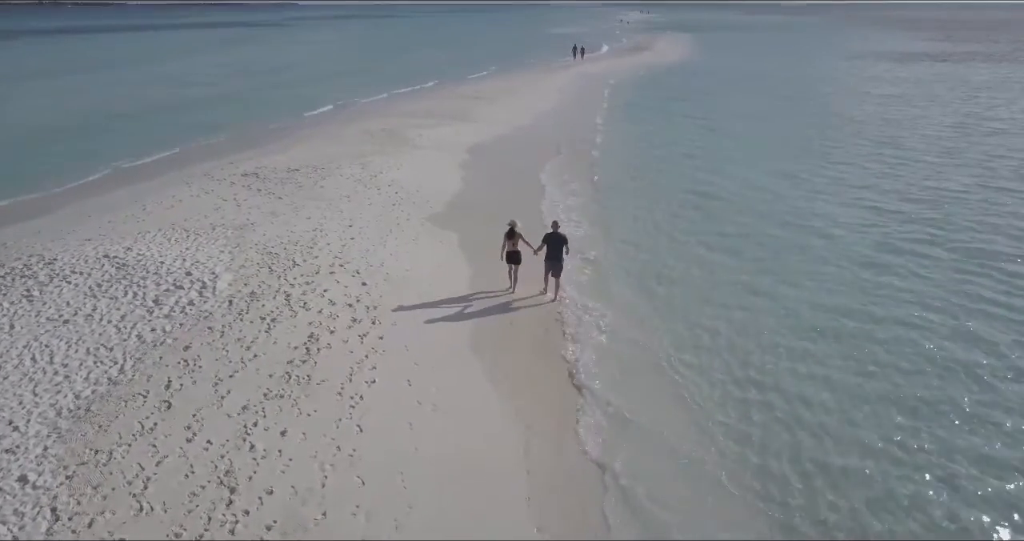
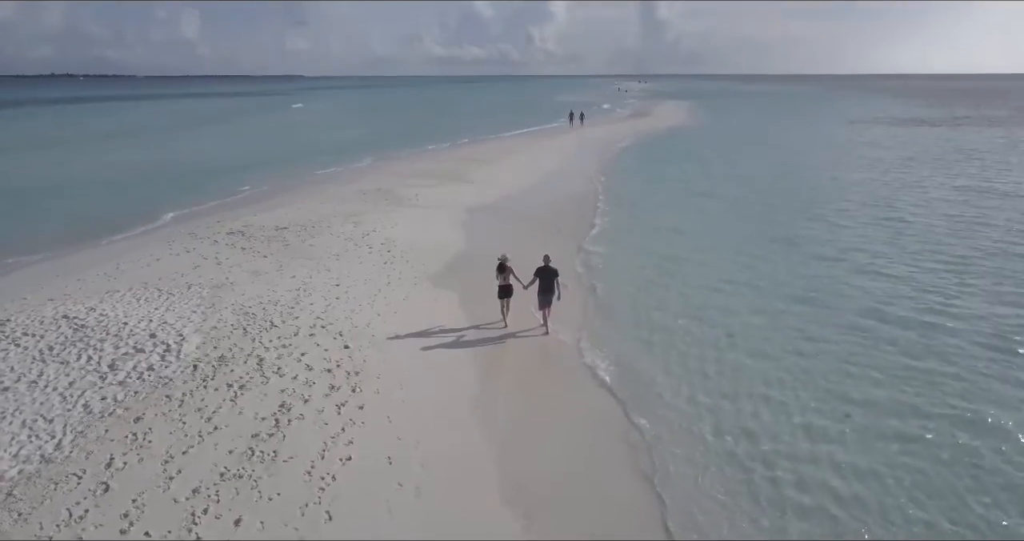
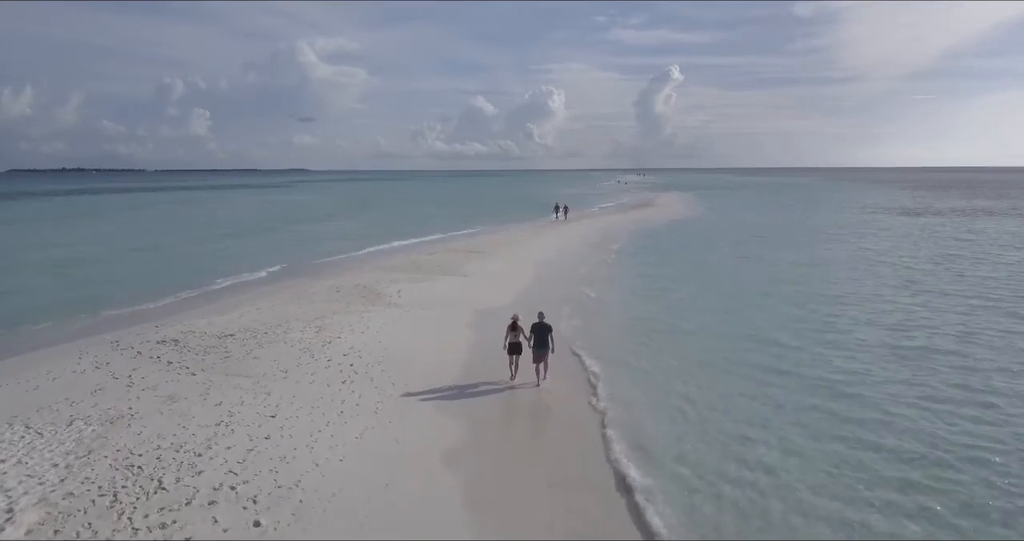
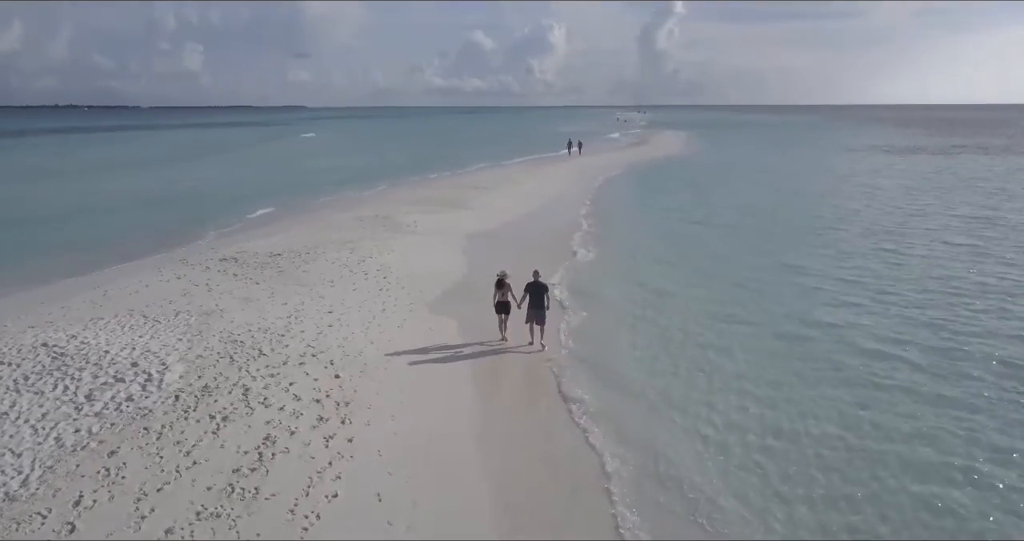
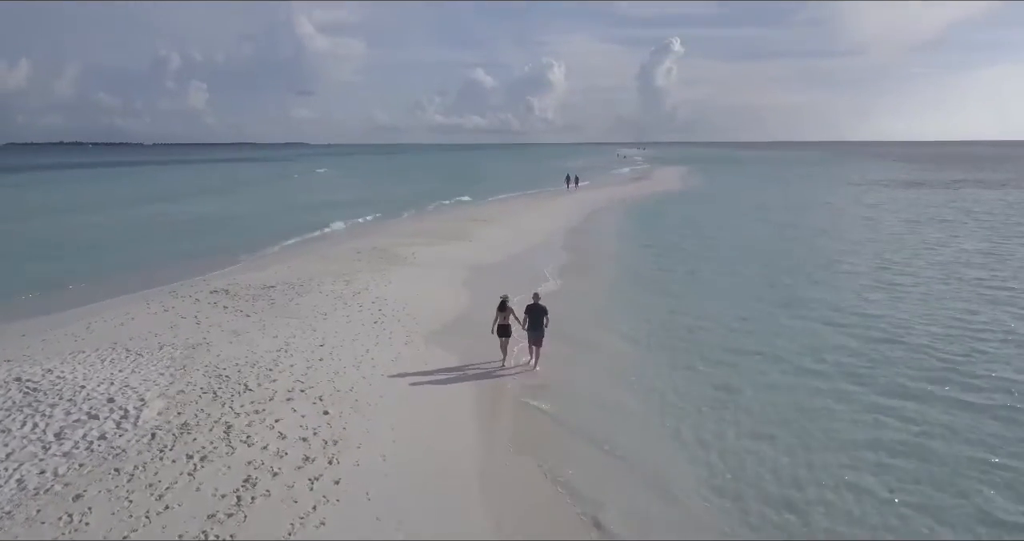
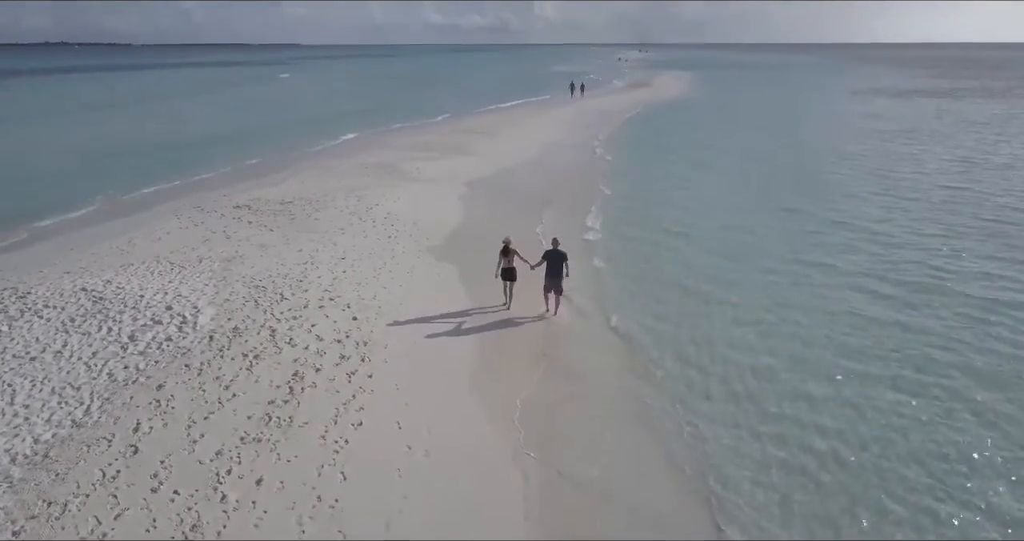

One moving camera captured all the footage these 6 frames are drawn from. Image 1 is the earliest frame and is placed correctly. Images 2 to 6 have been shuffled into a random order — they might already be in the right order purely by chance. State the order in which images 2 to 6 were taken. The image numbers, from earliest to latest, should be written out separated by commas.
6, 2, 4, 5, 3
